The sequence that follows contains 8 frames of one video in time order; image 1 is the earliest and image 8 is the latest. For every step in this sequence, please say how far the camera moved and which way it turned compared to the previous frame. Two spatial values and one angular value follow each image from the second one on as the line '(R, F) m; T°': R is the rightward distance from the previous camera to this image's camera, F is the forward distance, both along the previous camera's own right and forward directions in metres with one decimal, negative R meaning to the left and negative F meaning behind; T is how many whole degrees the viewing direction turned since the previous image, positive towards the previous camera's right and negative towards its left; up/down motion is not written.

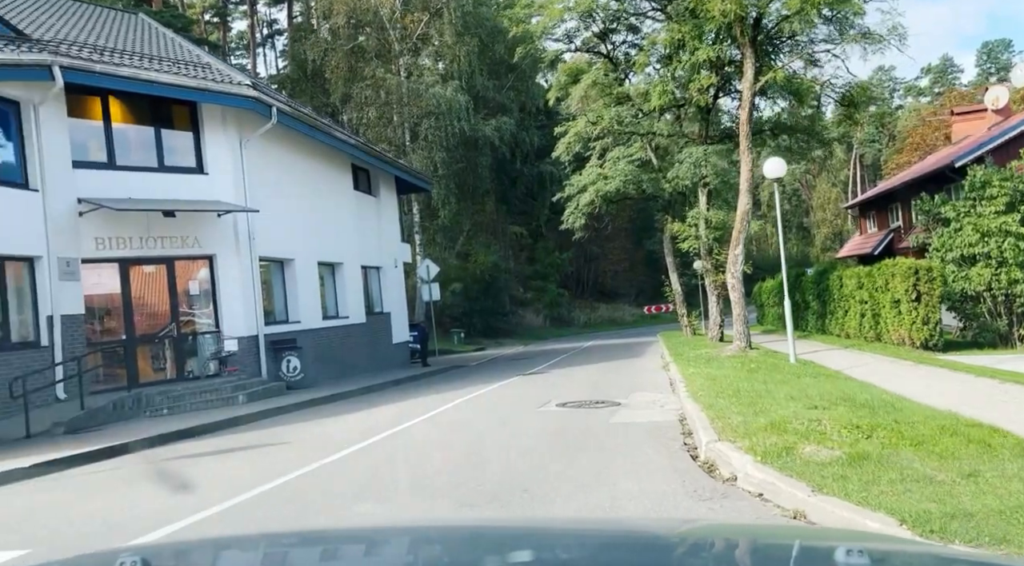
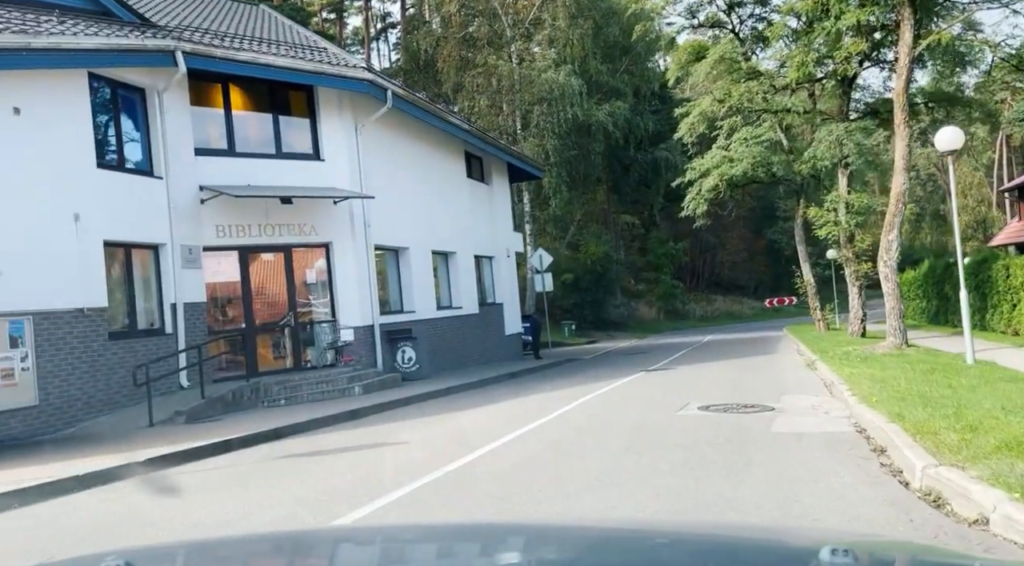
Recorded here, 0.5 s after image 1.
(-0.4, +0.7) m; -6°
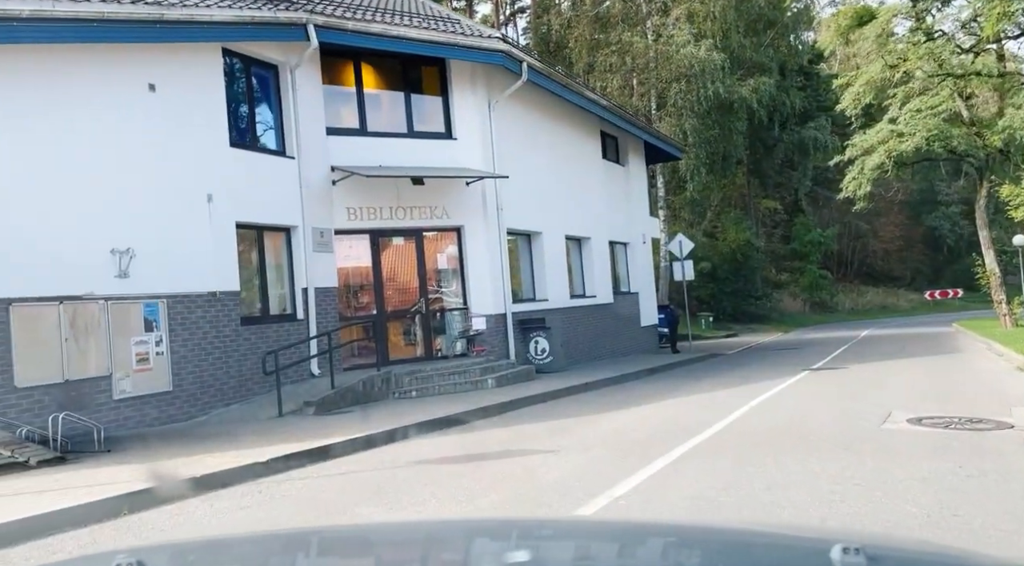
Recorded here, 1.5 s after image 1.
(-0.5, +1.2) m; -7°
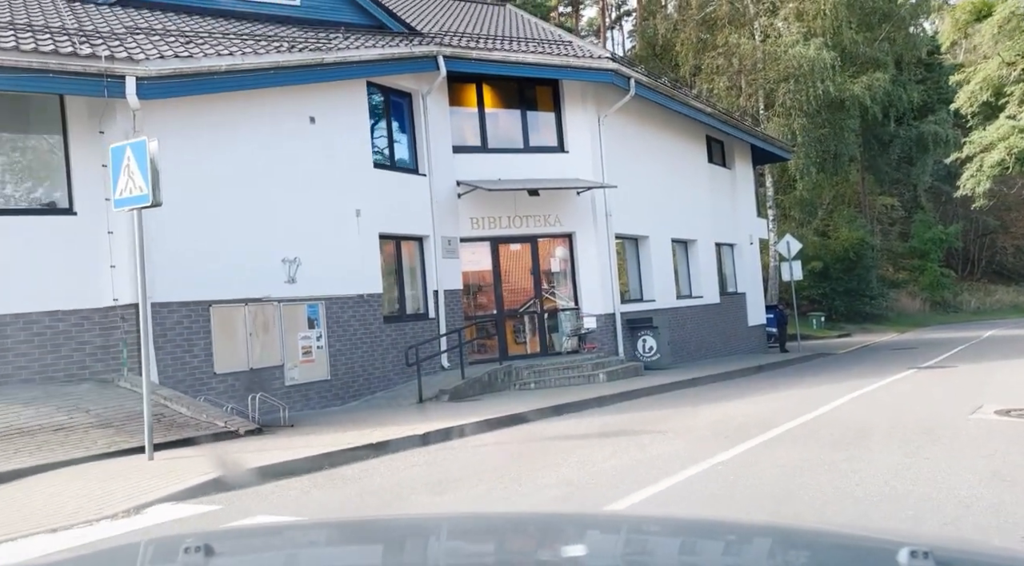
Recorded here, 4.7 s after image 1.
(-0.1, -1.7) m; -6°
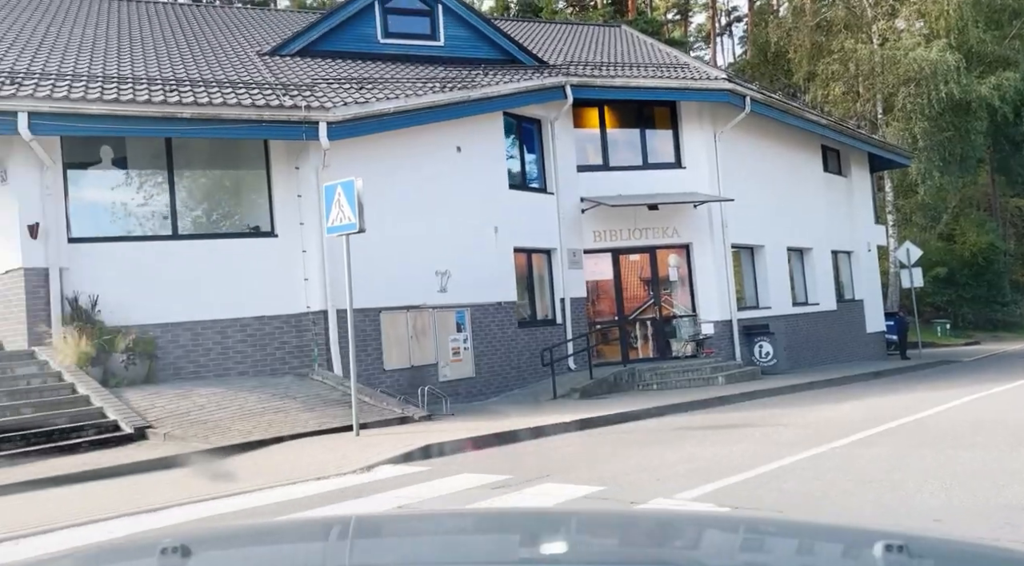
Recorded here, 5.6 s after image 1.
(-0.2, -1.7) m; -7°
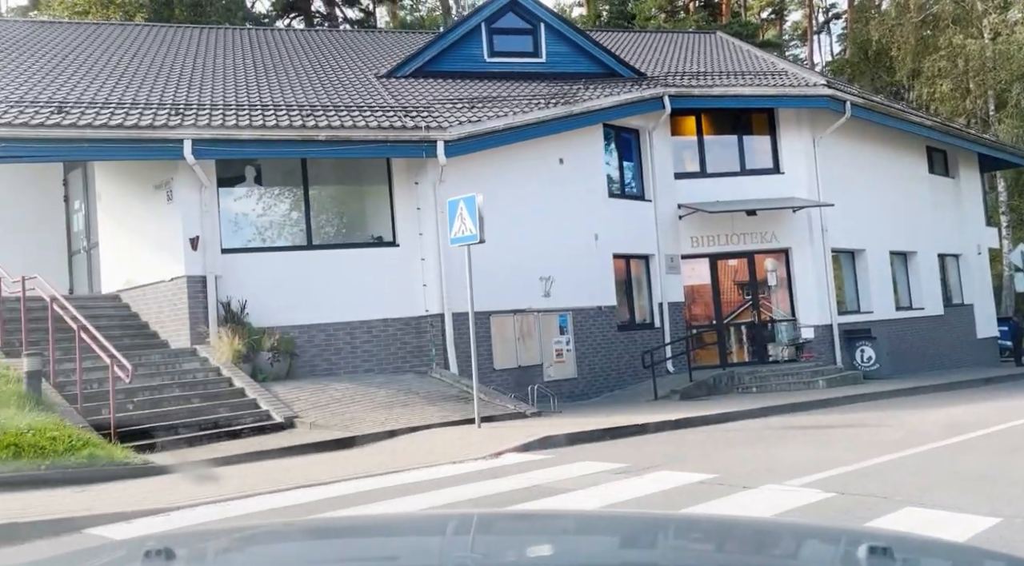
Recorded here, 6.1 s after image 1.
(-0.1, -0.8) m; -6°
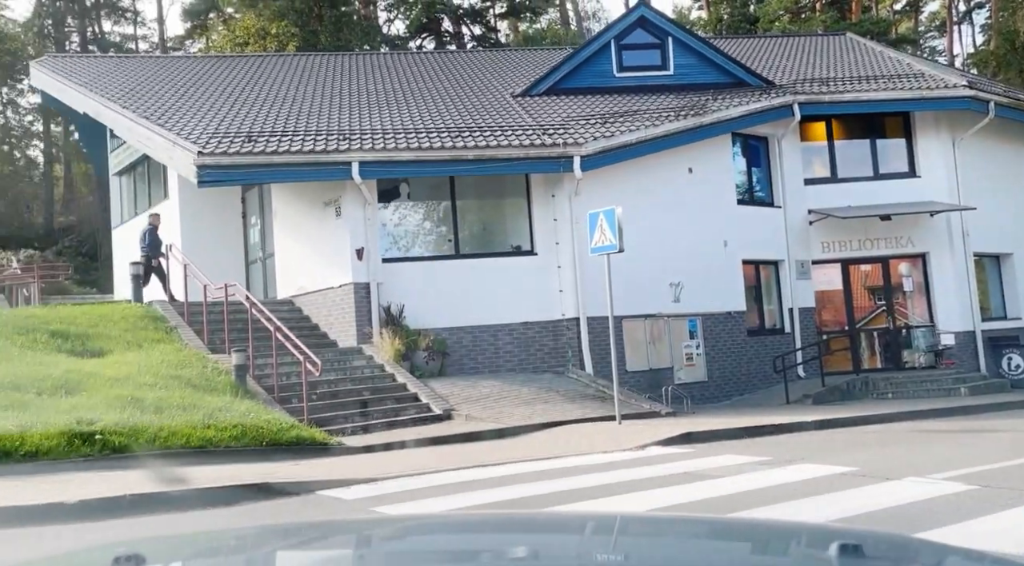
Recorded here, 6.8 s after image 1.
(-0.1, -0.8) m; -7°
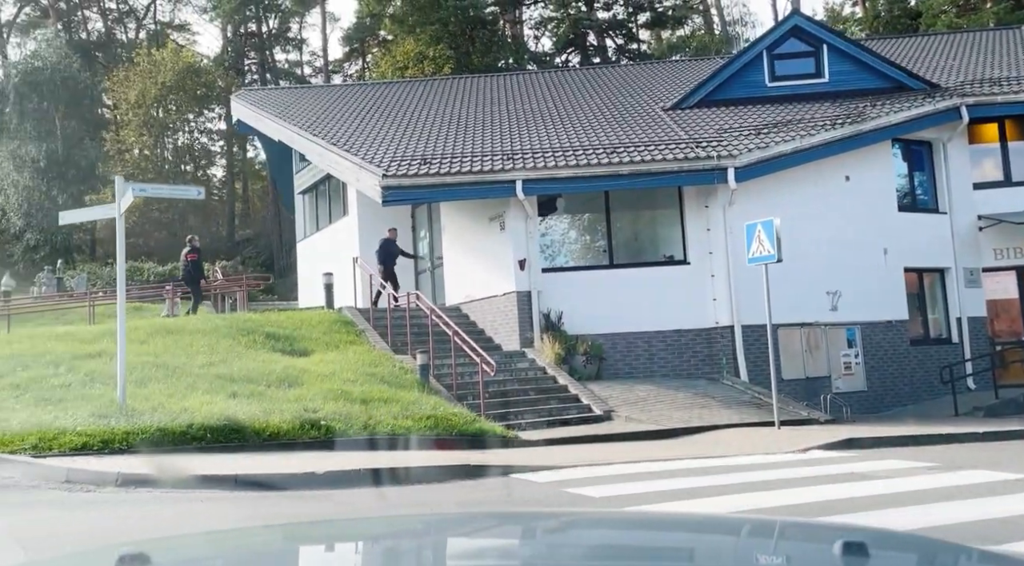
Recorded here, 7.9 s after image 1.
(-0.1, -0.7) m; -9°
